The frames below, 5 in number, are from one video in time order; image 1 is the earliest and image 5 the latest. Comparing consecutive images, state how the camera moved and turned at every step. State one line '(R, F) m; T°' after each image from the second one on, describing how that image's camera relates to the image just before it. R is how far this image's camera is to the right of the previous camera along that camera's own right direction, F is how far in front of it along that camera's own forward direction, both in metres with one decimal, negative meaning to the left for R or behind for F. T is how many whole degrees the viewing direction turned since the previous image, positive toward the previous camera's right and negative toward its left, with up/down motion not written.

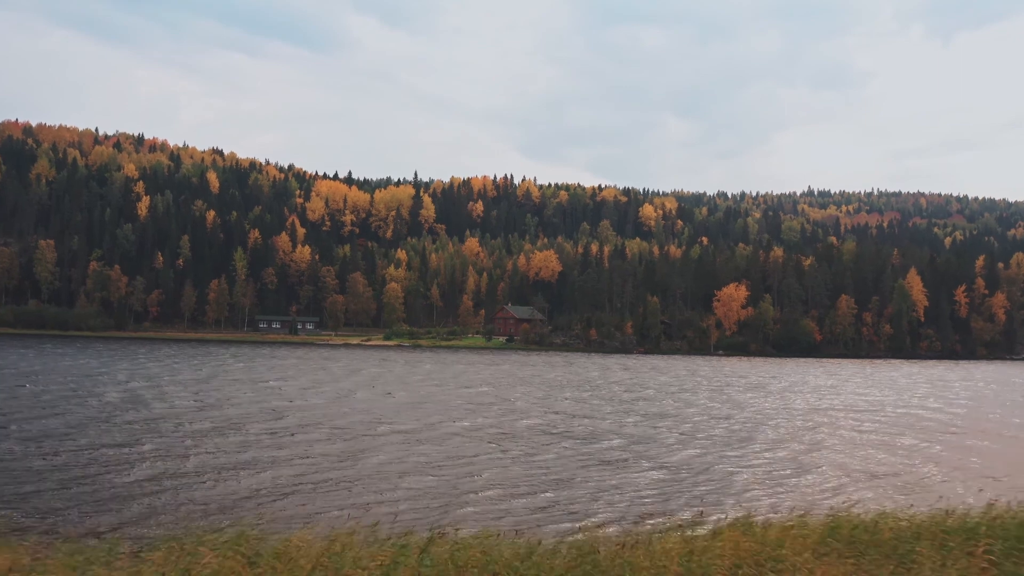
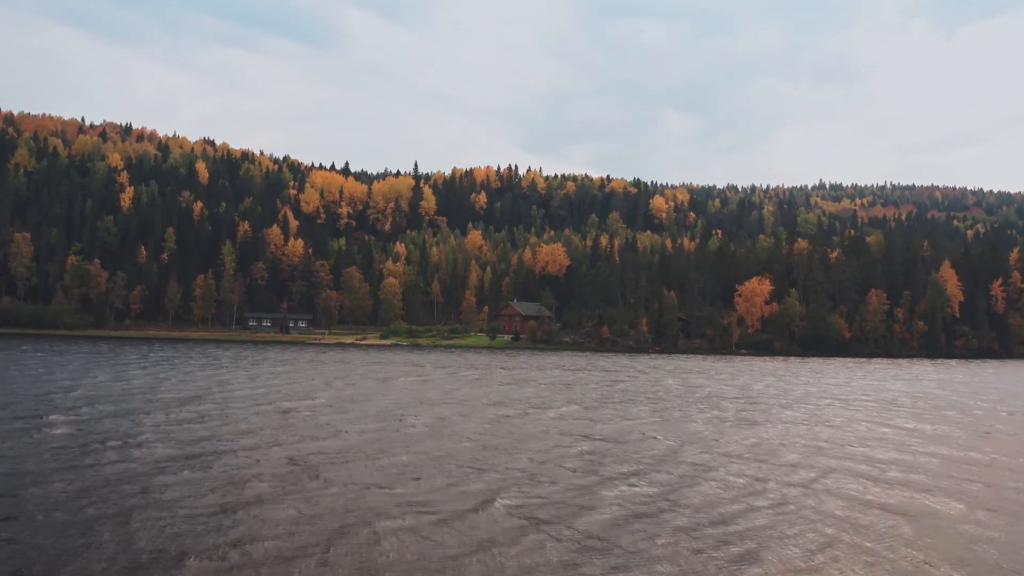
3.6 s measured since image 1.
(-0.7, +7.4) m; 0°
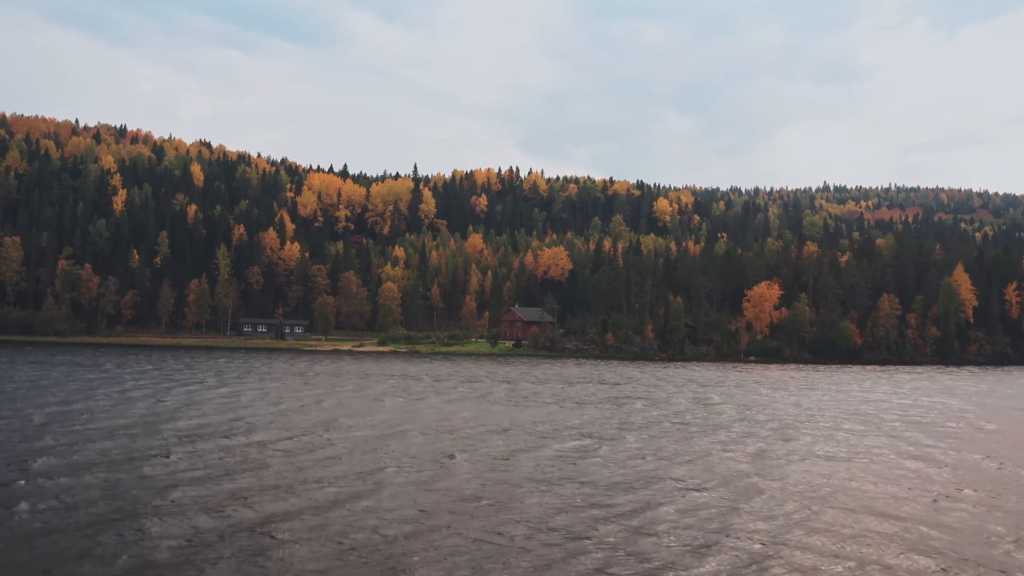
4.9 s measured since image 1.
(-0.2, +2.8) m; 0°
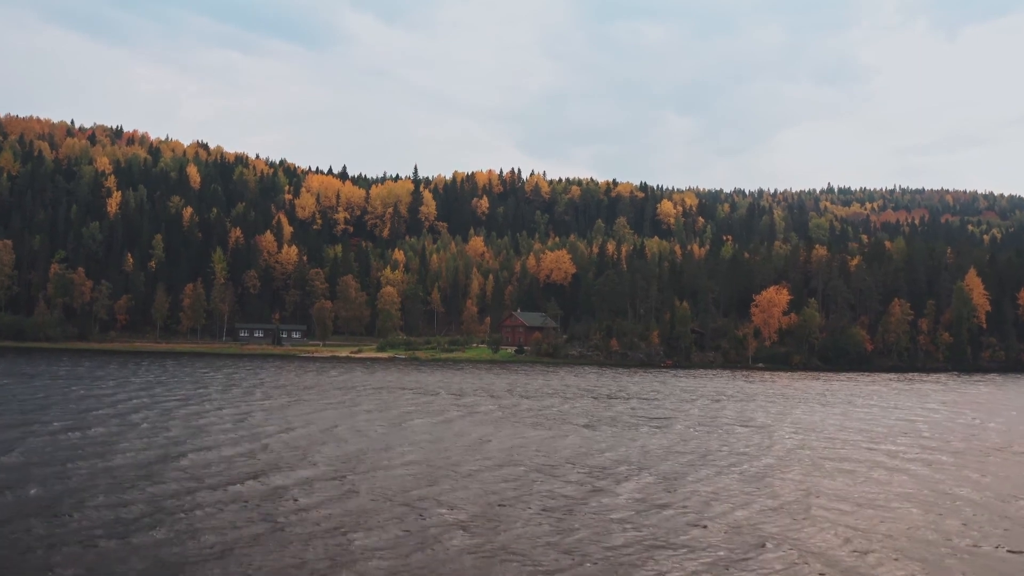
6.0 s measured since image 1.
(-0.2, +2.3) m; 0°
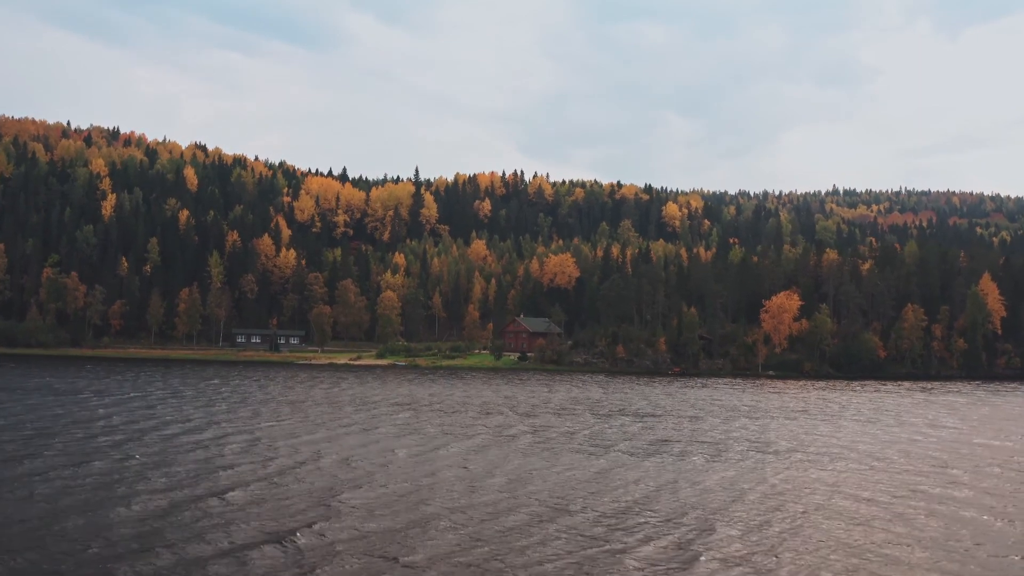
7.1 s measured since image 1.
(-0.3, +2.4) m; 0°
